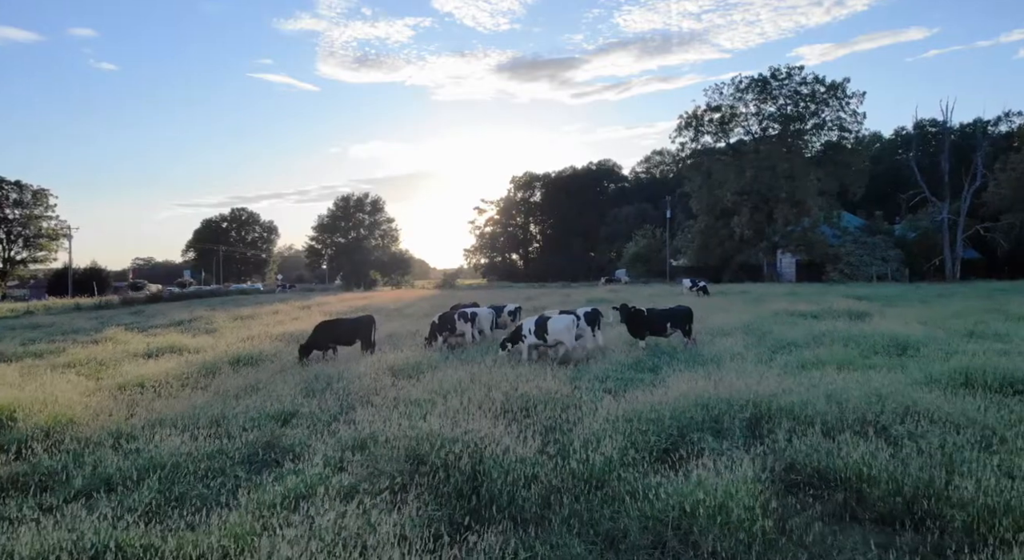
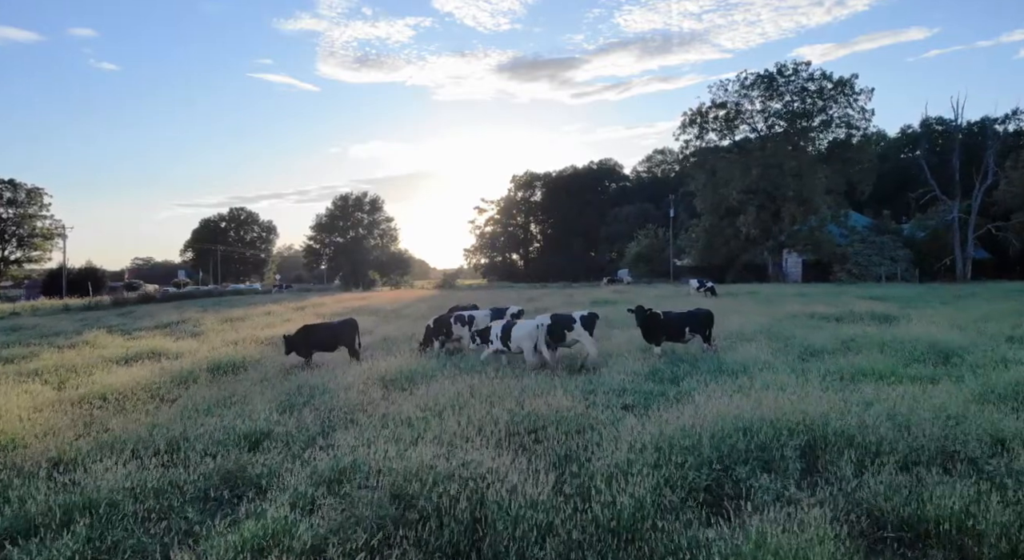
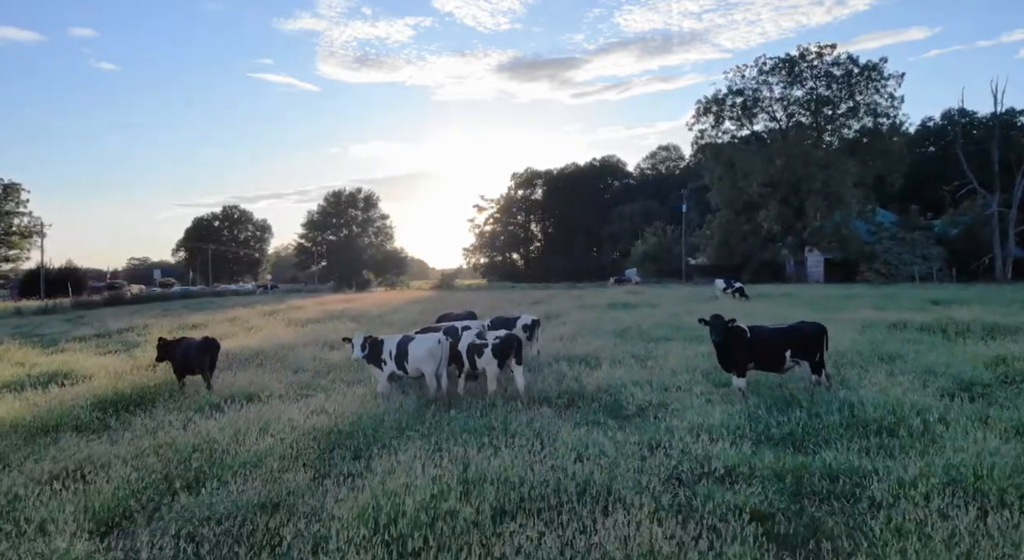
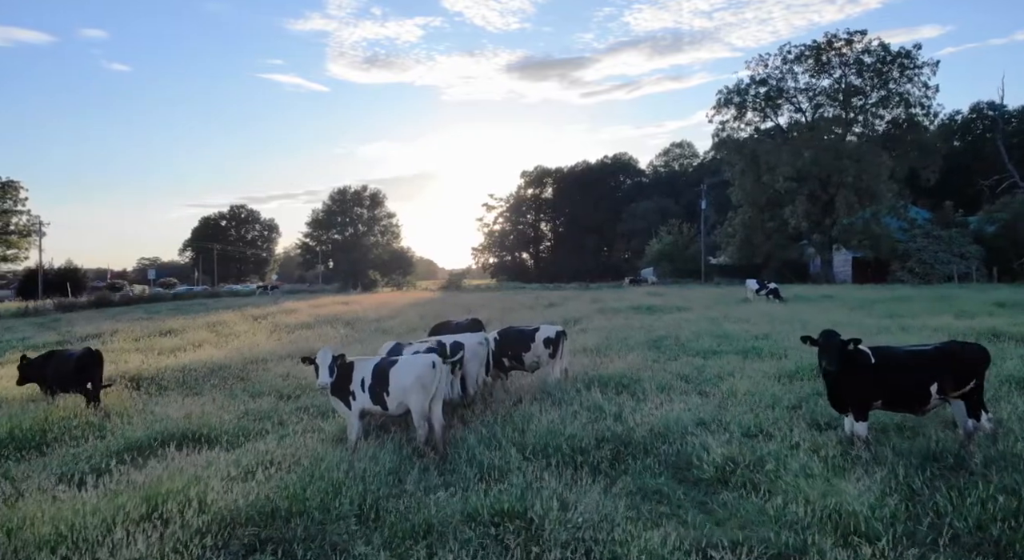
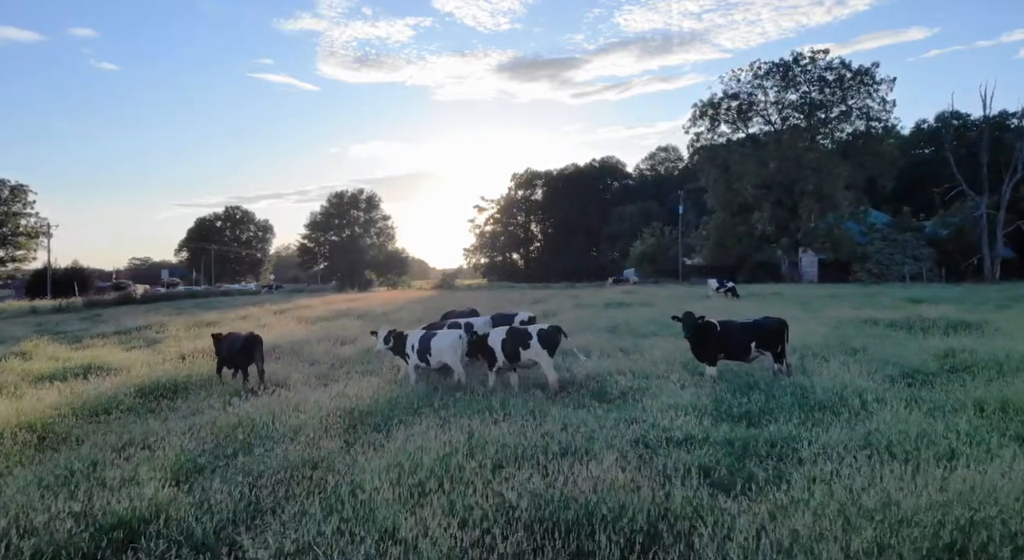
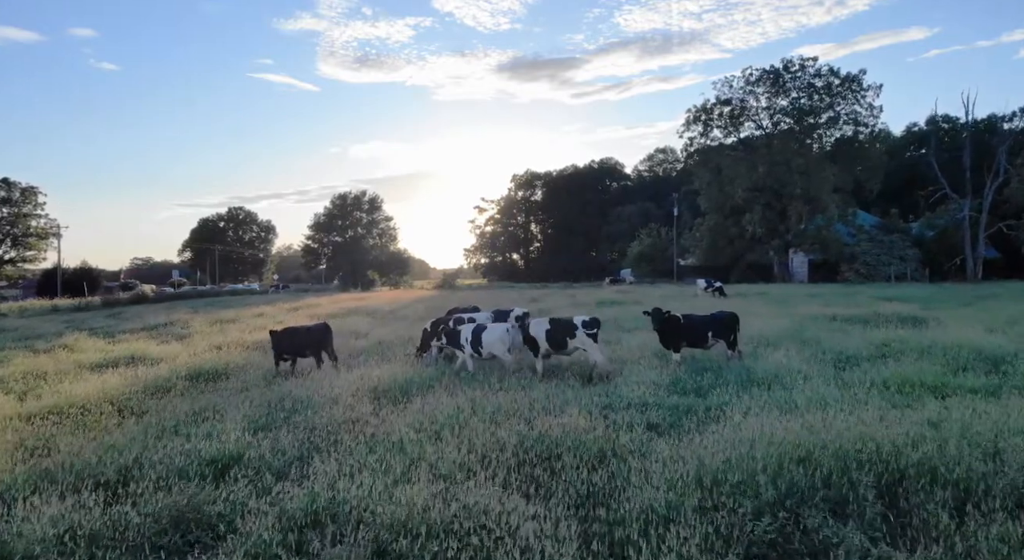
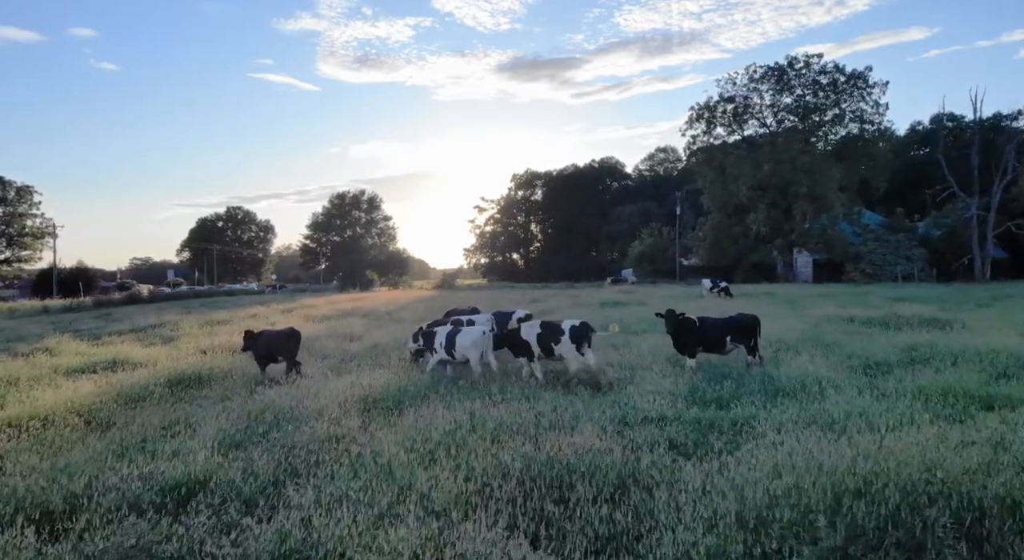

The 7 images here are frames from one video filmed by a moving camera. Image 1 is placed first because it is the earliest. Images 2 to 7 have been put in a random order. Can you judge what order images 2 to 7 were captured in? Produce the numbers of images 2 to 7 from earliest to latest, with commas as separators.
2, 6, 7, 5, 3, 4
